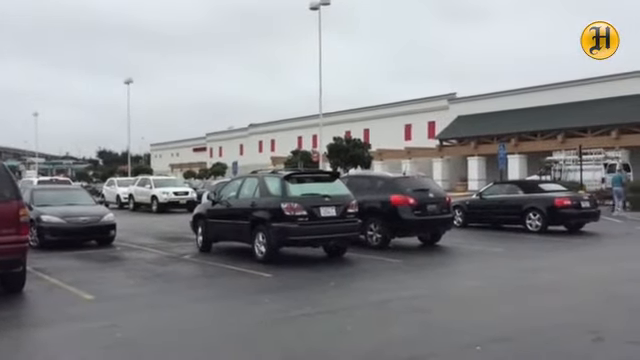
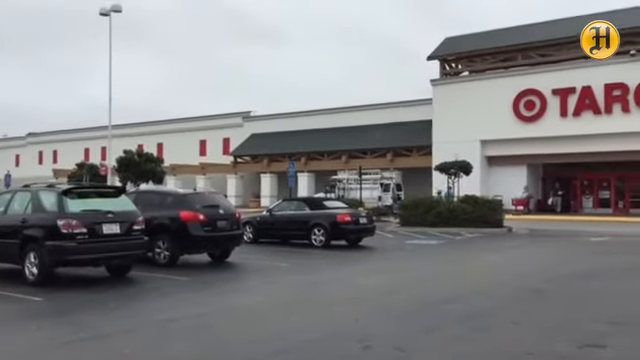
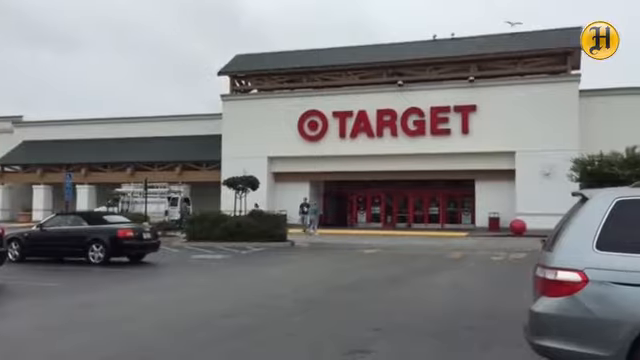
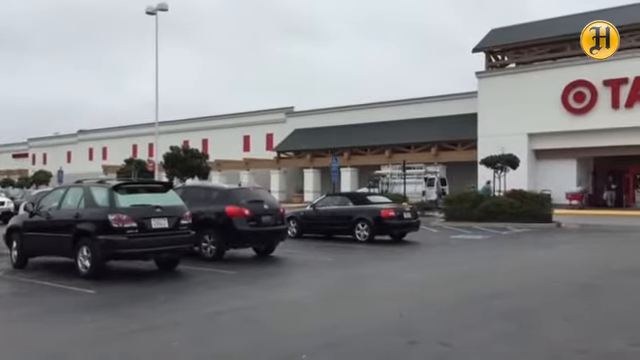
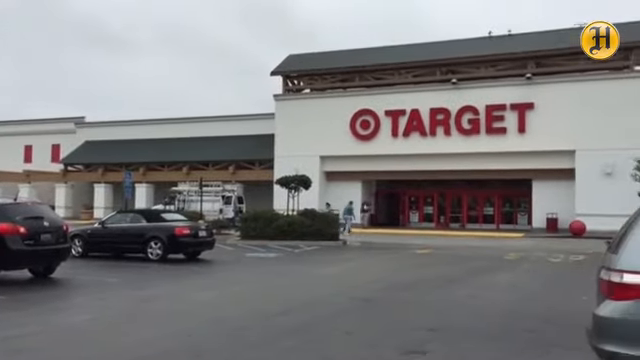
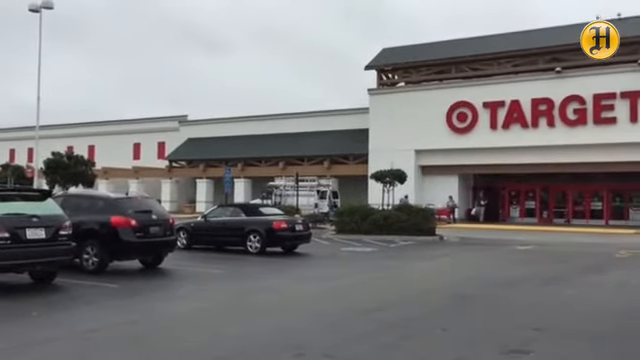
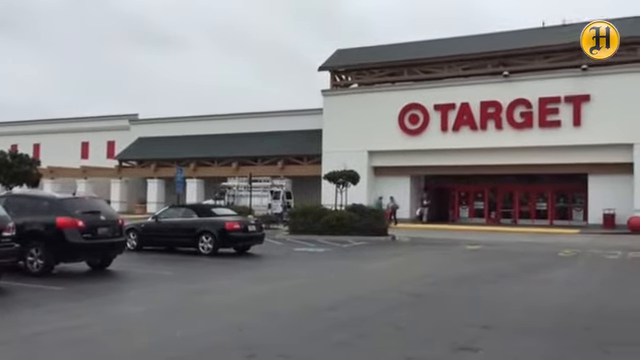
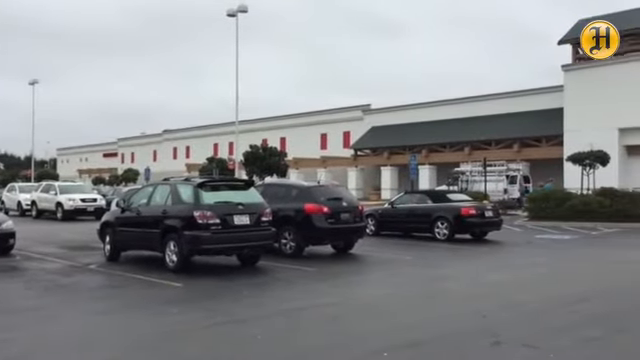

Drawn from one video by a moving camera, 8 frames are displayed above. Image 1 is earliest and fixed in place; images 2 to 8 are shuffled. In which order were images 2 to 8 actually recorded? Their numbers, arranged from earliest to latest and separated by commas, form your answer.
8, 4, 2, 6, 7, 5, 3
